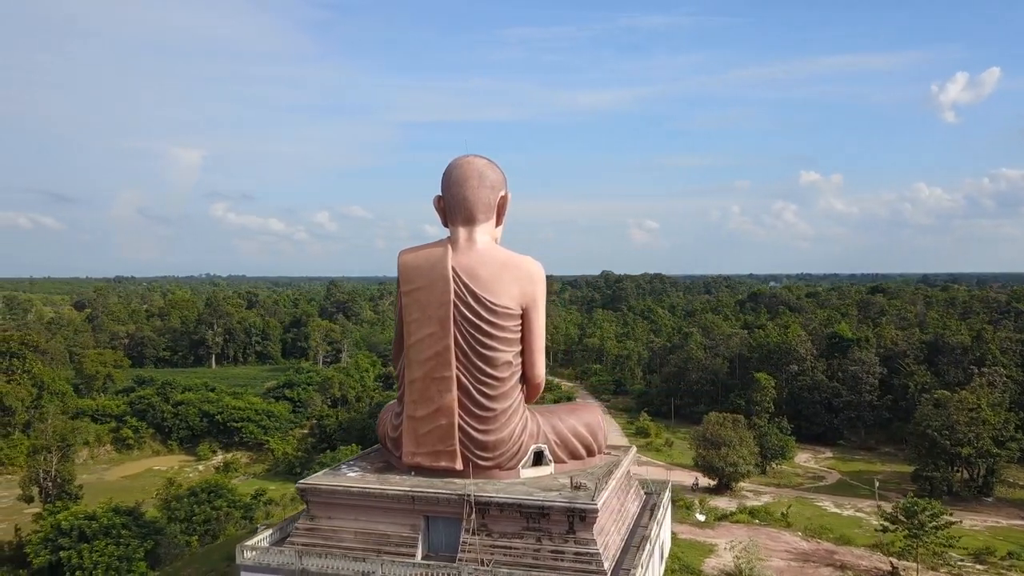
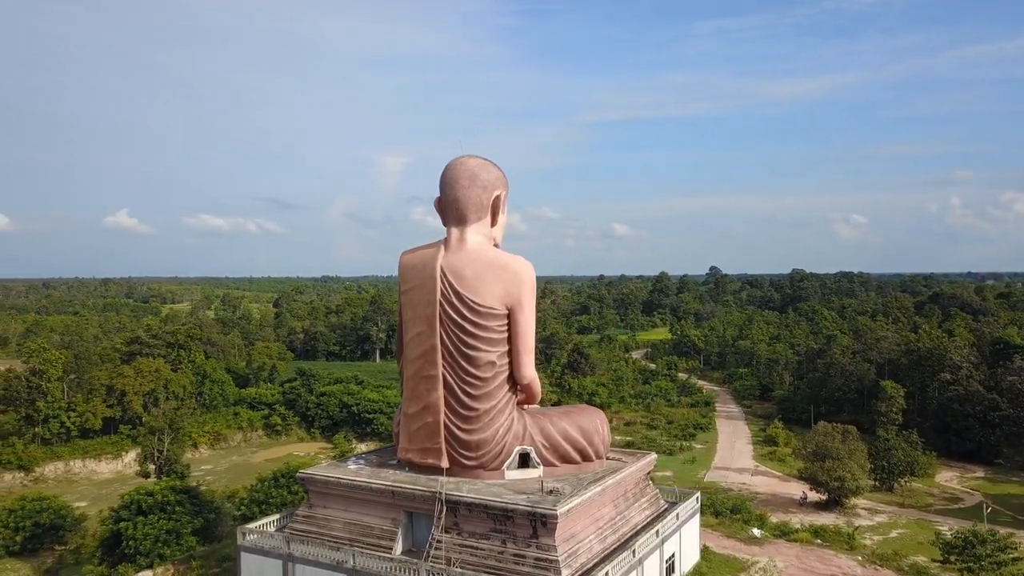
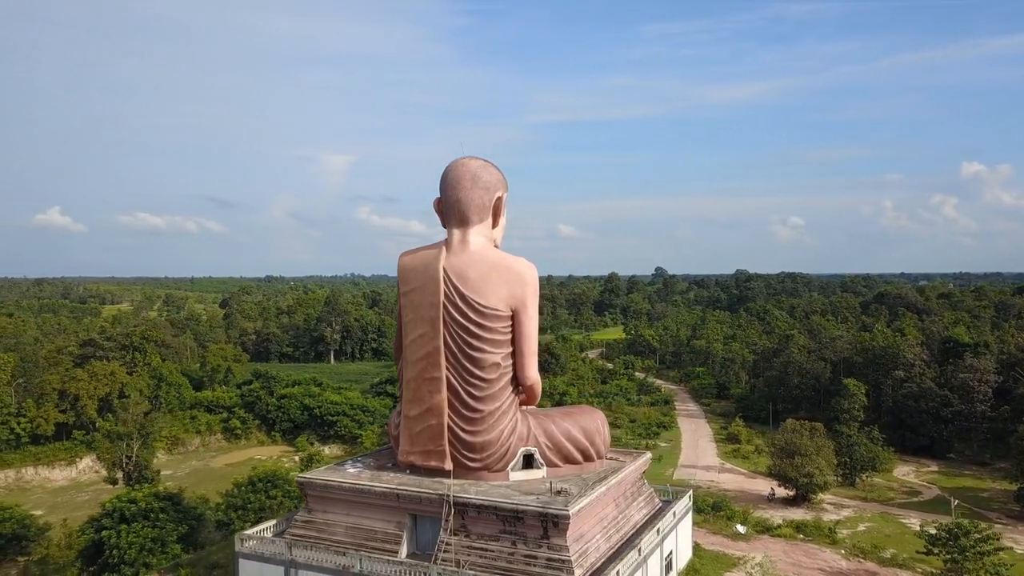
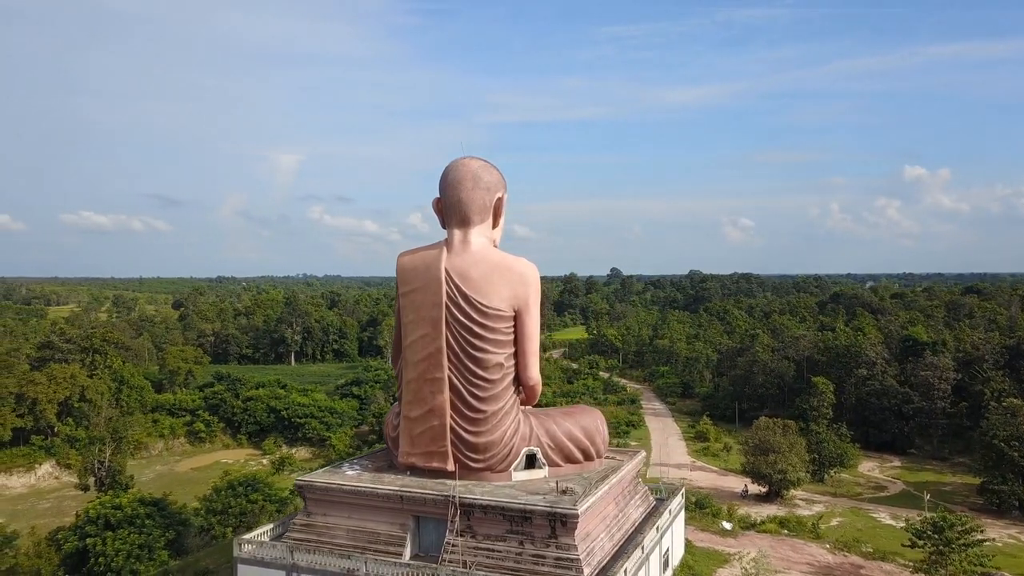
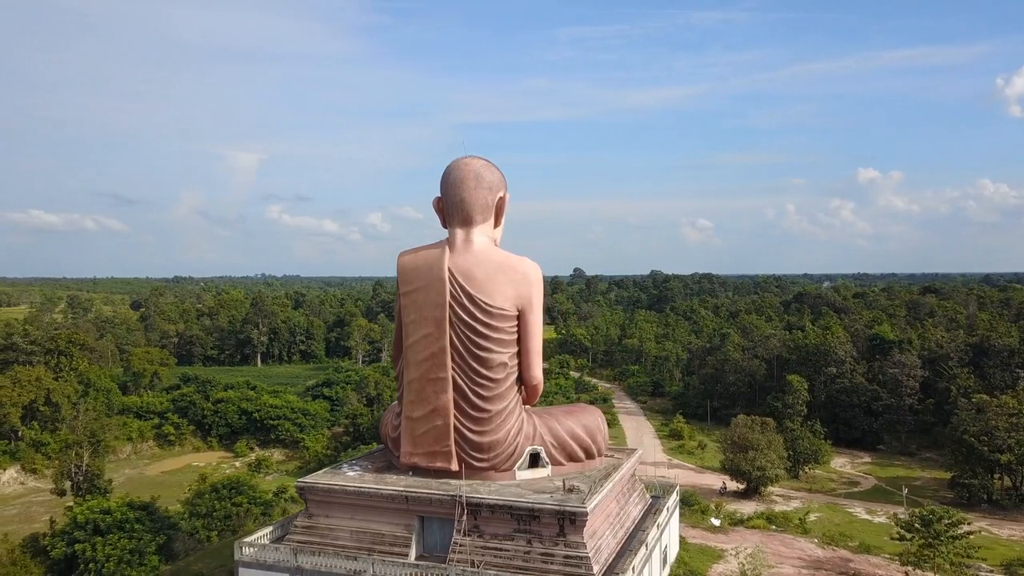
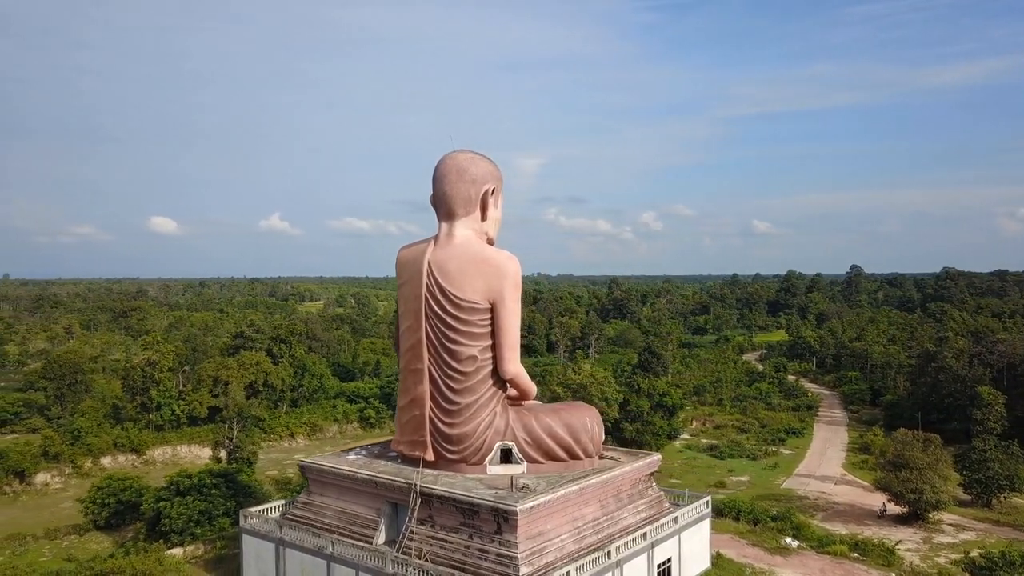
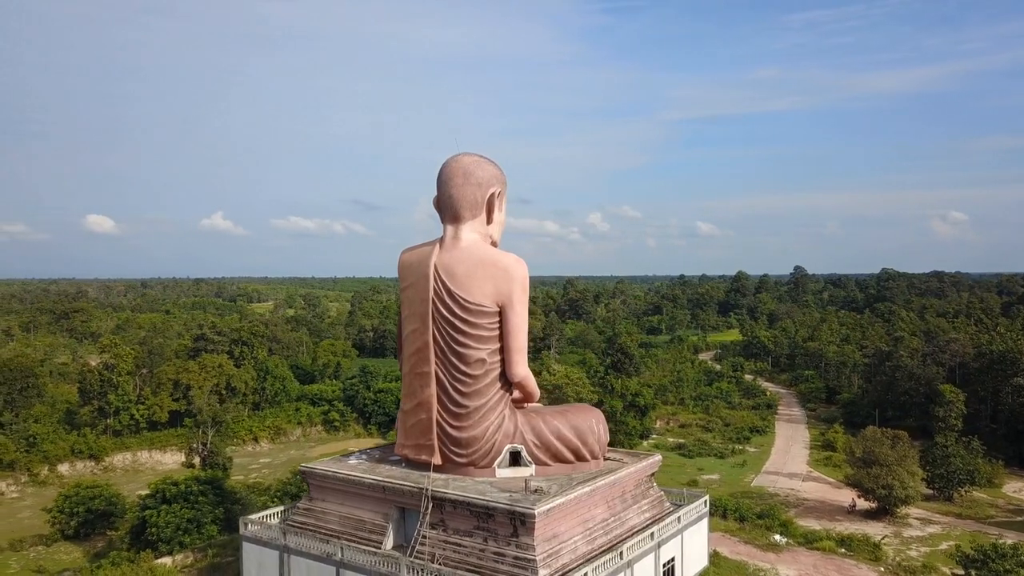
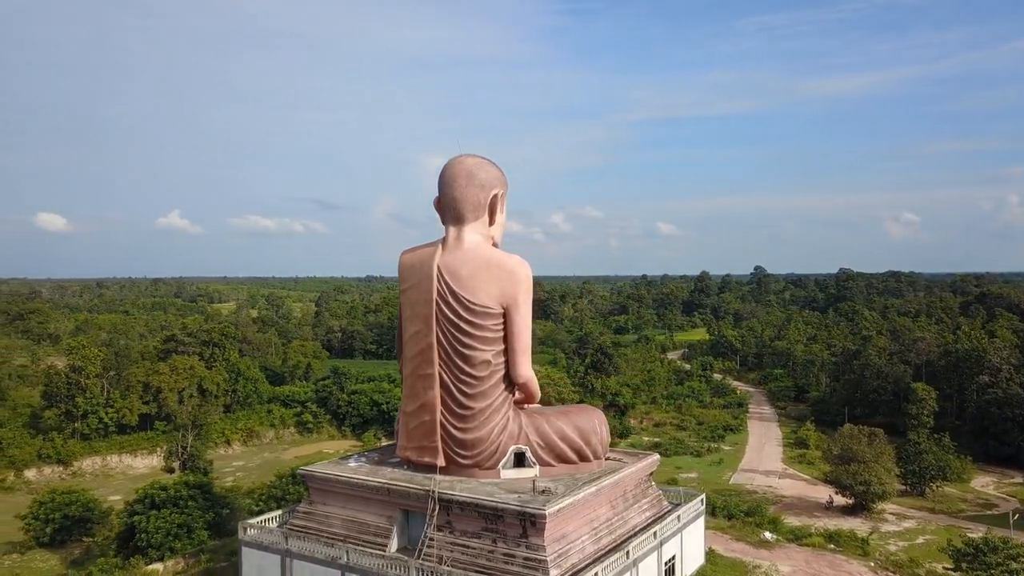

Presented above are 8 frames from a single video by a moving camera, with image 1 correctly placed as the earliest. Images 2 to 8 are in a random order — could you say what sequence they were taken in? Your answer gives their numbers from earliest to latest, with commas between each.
5, 4, 3, 2, 8, 7, 6
